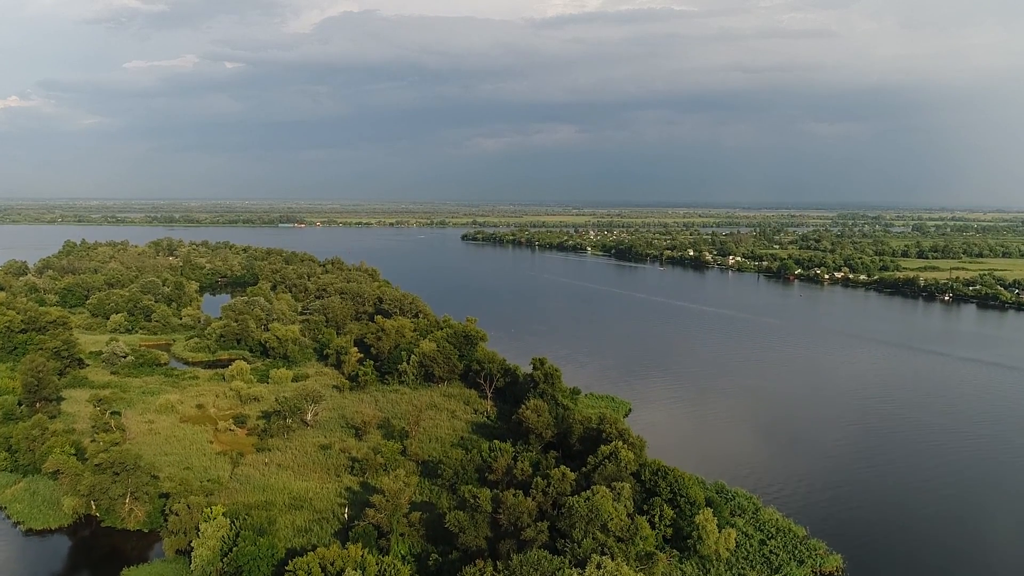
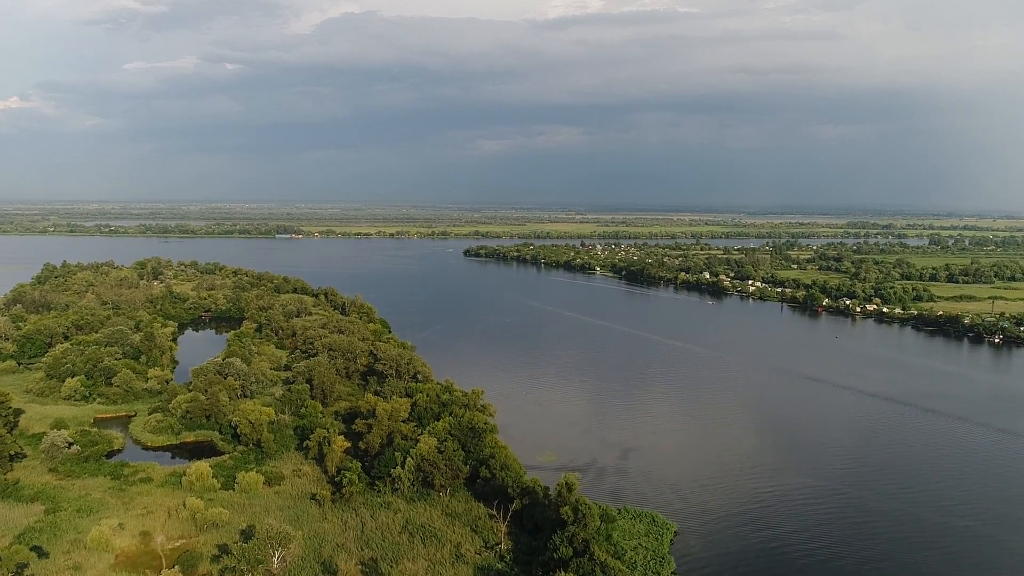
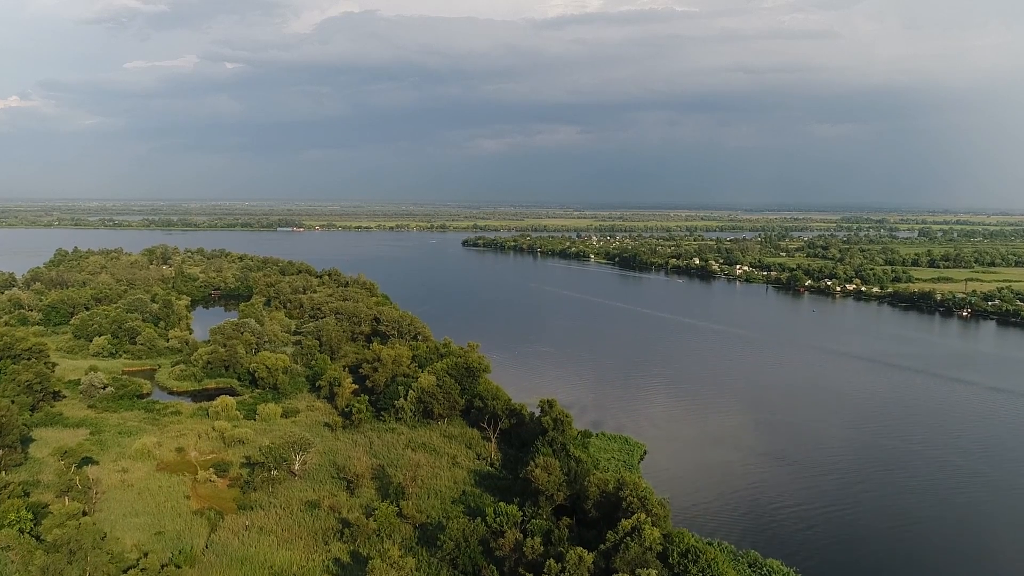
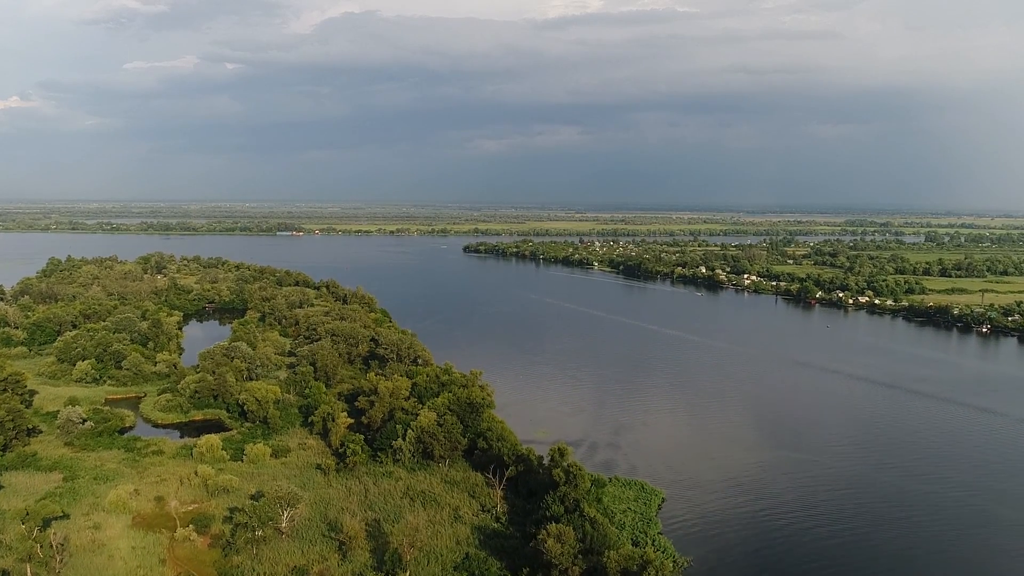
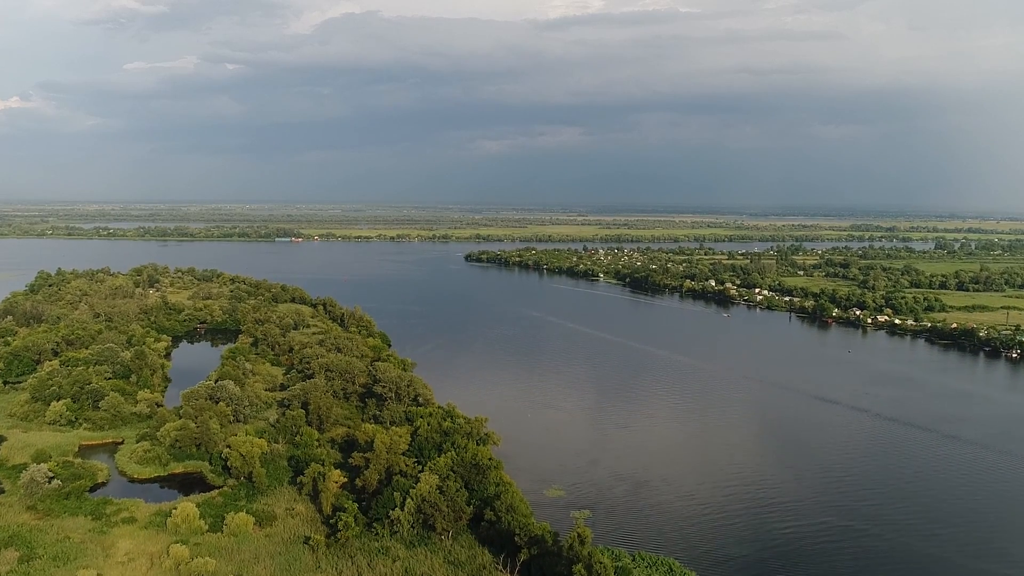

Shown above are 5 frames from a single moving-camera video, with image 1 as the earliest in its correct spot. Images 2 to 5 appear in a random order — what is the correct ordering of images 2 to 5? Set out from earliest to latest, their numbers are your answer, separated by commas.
3, 4, 2, 5
